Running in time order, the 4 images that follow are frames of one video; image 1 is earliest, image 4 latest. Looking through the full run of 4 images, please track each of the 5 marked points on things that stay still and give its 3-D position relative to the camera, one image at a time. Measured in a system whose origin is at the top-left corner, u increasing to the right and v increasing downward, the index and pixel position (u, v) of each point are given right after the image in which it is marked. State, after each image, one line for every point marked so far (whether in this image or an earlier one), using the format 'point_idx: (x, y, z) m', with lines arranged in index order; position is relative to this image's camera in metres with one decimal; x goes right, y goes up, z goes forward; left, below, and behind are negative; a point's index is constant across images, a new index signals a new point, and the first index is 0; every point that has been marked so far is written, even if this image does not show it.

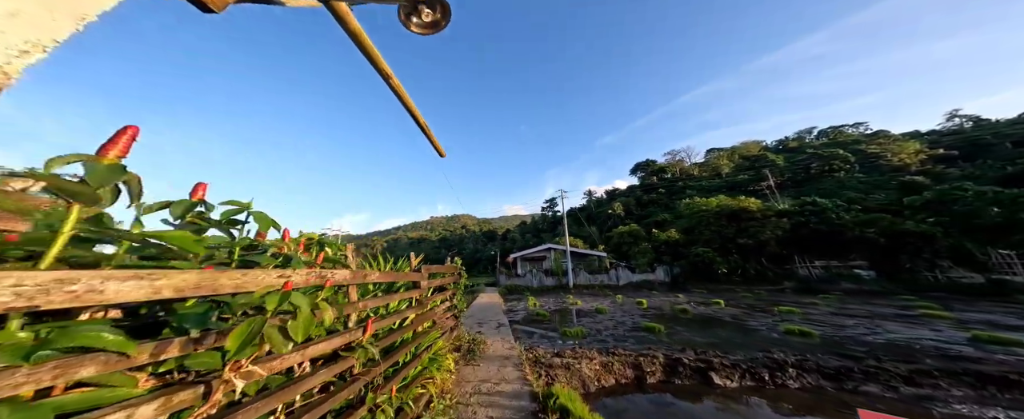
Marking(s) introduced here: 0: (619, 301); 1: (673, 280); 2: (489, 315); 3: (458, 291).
0: (+5.4, -4.7, +13.1) m
1: (+12.0, -5.3, +19.3) m
2: (-0.7, -3.4, +8.3) m
3: (-0.9, -1.4, +4.5) m
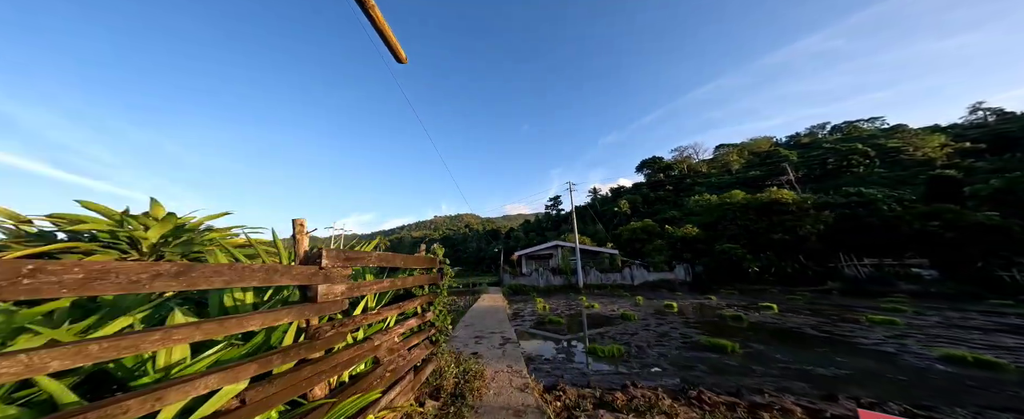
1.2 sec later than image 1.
0: (+5.6, -4.1, +11.4) m
1: (+12.3, -4.8, +17.4) m
2: (-0.5, -2.9, +6.6) m
3: (-0.8, -0.9, +2.8) m
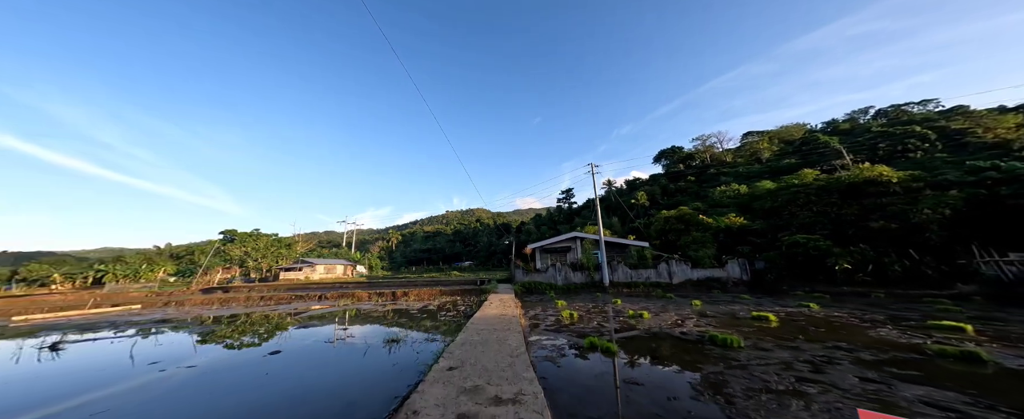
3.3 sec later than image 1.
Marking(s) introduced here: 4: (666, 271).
0: (+6.2, -3.3, +8.2) m
1: (+13.1, -3.7, +14.0) m
2: (-0.2, -2.1, +3.7) m
3: (-0.6, -0.2, -0.2) m
4: (+9.6, -3.8, +16.1) m
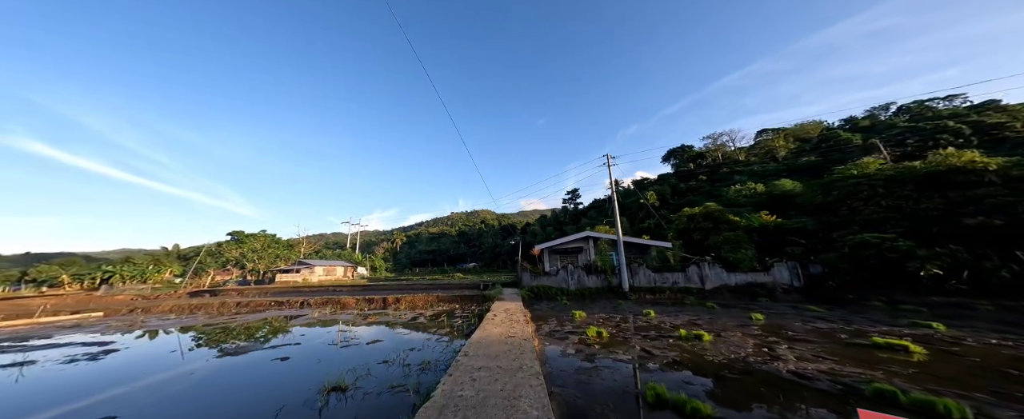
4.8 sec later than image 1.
0: (+6.4, -2.9, +6.1) m
1: (+13.5, -3.4, +11.7) m
2: (0.0, -1.7, +1.7) m
3: (-0.5, +0.2, -2.1) m
4: (+10.0, -3.5, +13.9) m
